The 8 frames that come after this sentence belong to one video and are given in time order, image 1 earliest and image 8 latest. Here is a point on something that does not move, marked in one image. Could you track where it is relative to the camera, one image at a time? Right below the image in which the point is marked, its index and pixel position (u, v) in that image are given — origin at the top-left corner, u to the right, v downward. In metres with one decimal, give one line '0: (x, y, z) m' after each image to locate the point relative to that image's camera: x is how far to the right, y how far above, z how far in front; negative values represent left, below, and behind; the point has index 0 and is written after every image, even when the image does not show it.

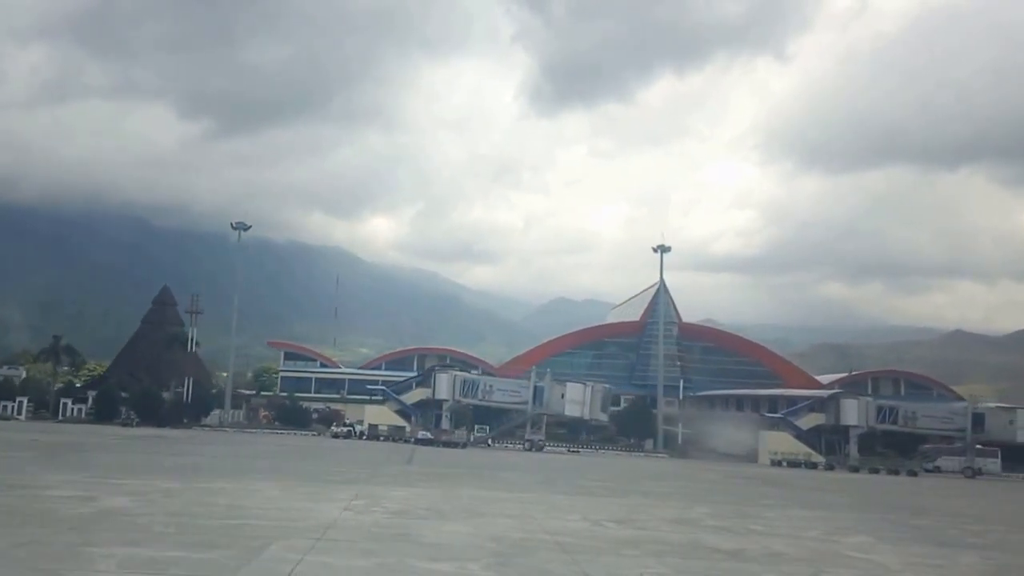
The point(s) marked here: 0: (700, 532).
0: (+3.1, -4.0, +14.9) m
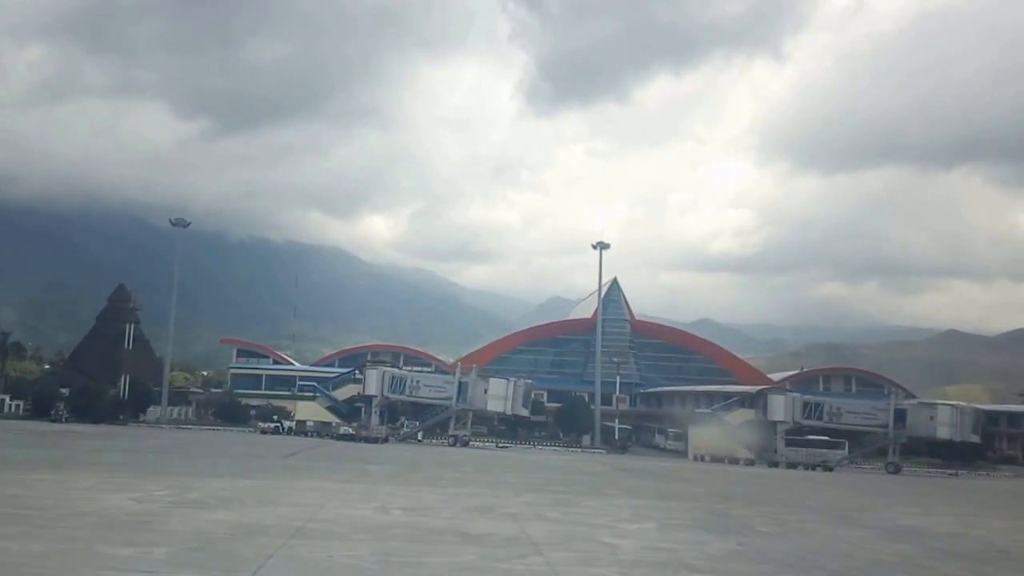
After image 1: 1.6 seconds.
0: (-0.6, -3.8, +14.7) m
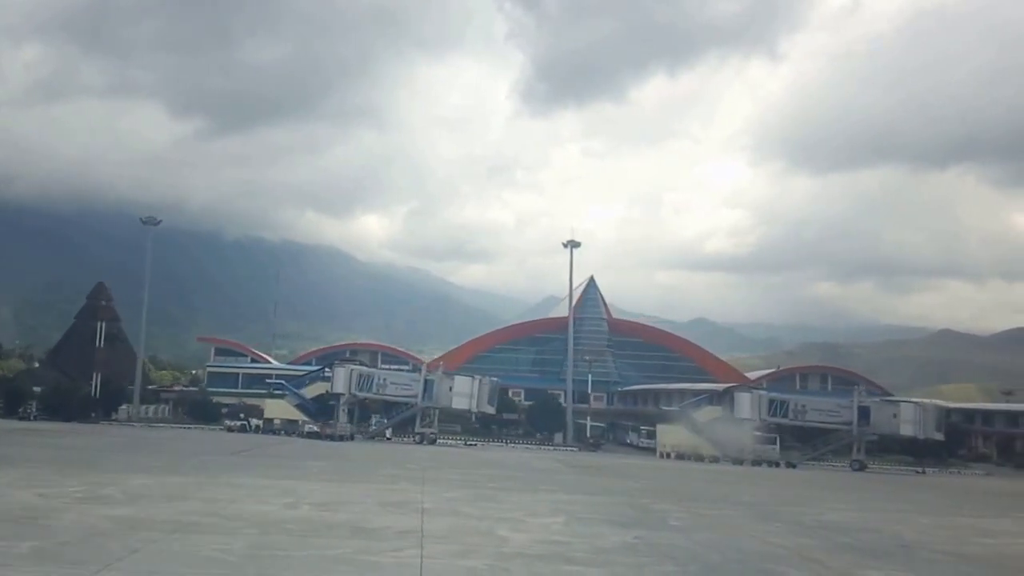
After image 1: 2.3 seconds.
0: (-2.1, -3.7, +14.7) m
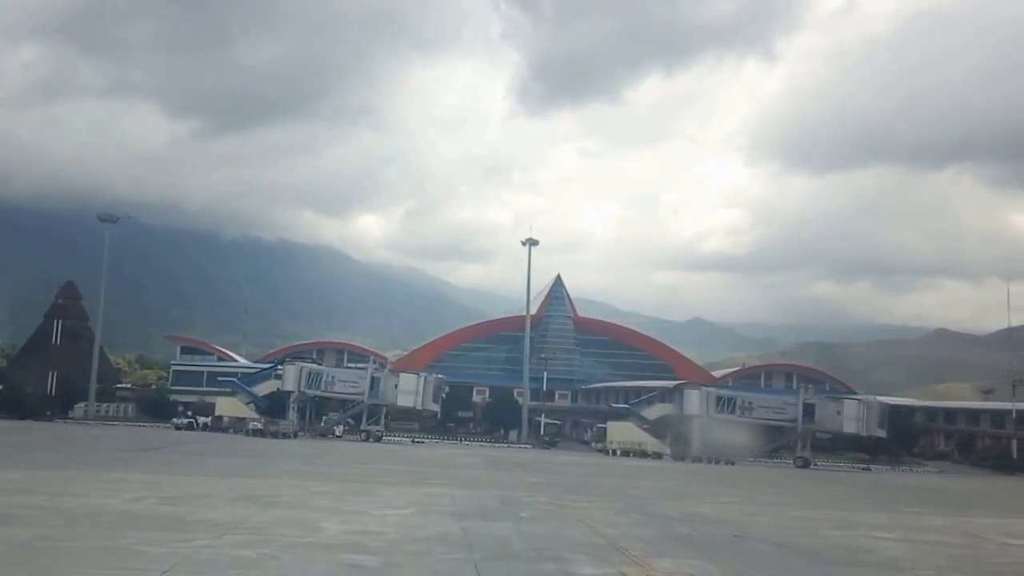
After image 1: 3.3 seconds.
0: (-4.7, -3.6, +14.6) m
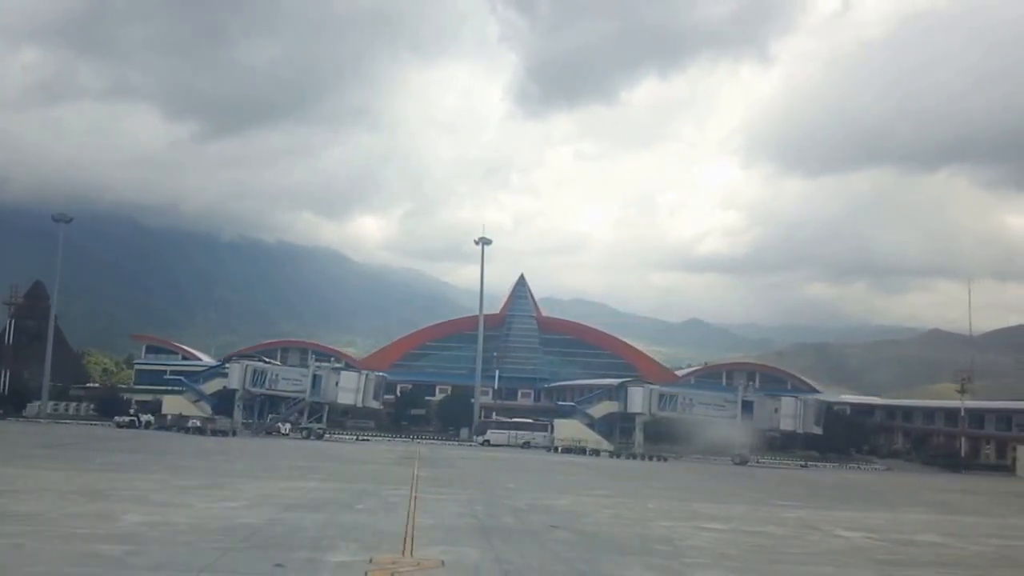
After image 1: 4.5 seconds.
0: (-7.6, -3.5, +14.7) m
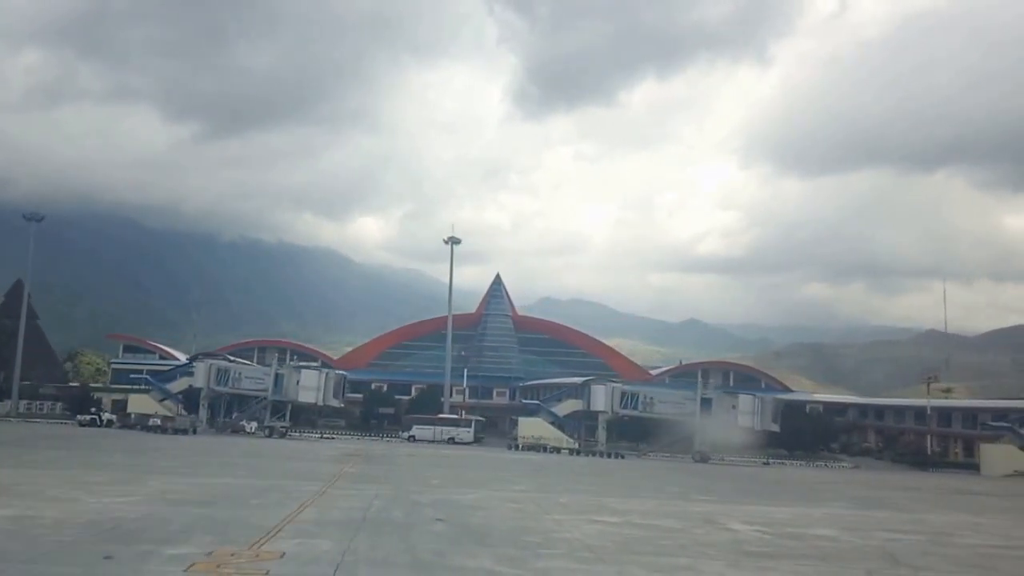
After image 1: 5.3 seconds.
0: (-9.5, -3.4, +14.8) m
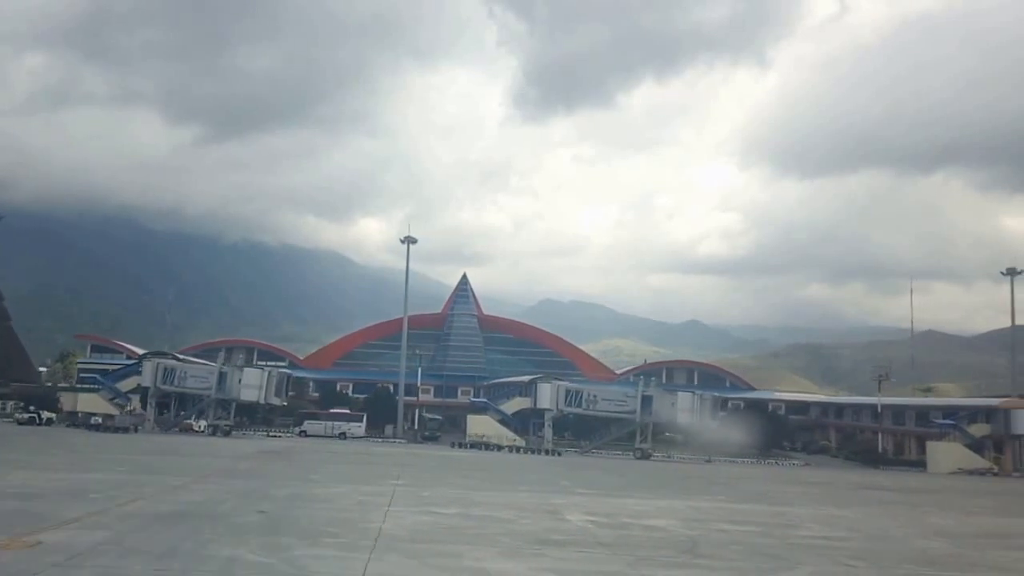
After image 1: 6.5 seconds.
0: (-12.3, -3.3, +15.0) m
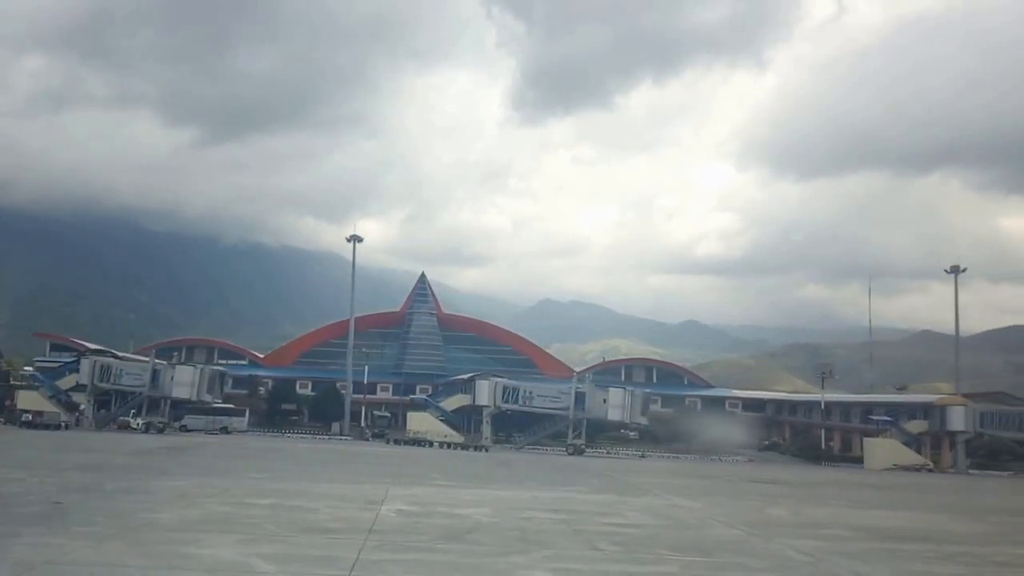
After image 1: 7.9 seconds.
0: (-15.6, -3.2, +15.0) m
